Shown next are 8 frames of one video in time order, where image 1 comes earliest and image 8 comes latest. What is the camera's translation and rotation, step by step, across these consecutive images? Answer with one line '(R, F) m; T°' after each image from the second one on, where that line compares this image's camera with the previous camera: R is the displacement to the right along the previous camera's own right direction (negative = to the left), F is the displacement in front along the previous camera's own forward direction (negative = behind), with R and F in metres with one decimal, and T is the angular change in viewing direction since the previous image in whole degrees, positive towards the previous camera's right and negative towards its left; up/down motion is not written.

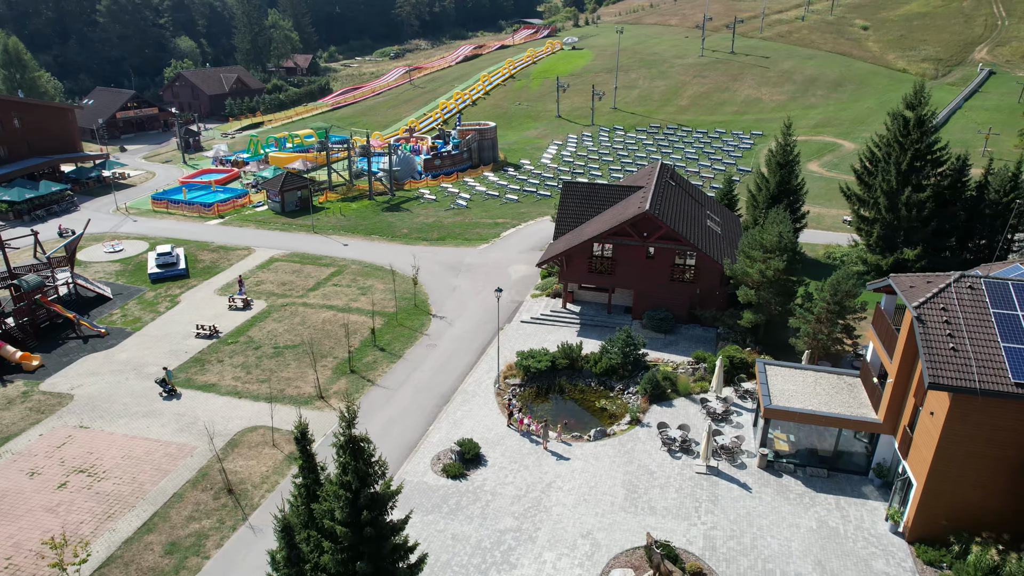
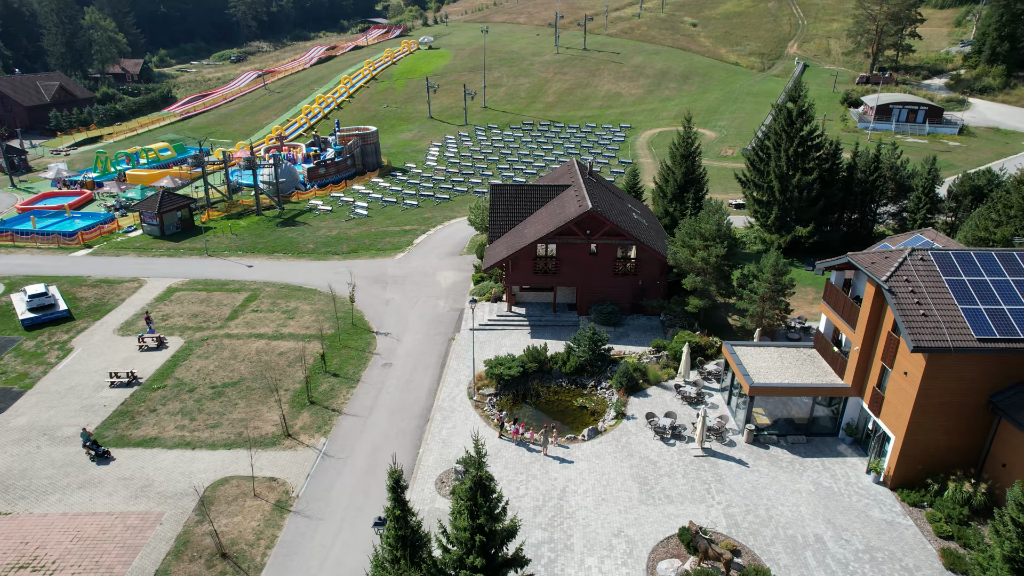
(-5.3, +1.0) m; +13°
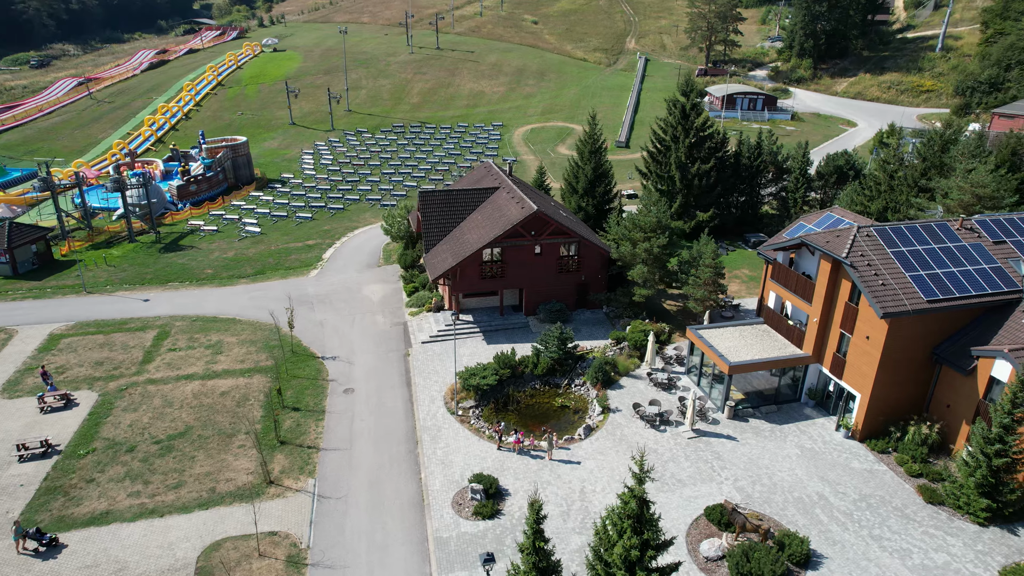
(-5.7, +1.0) m; +13°
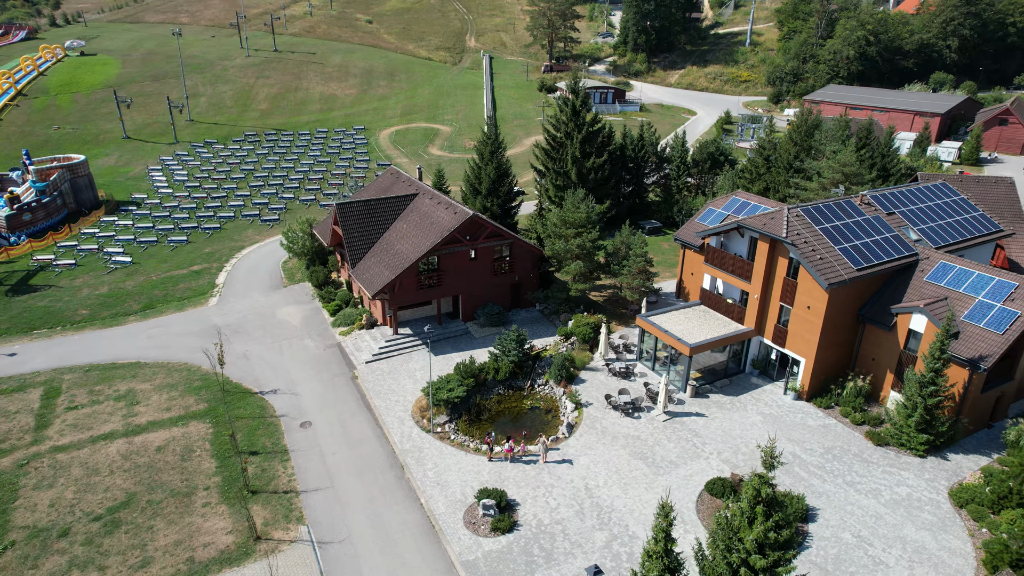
(-5.5, +1.0) m; +14°
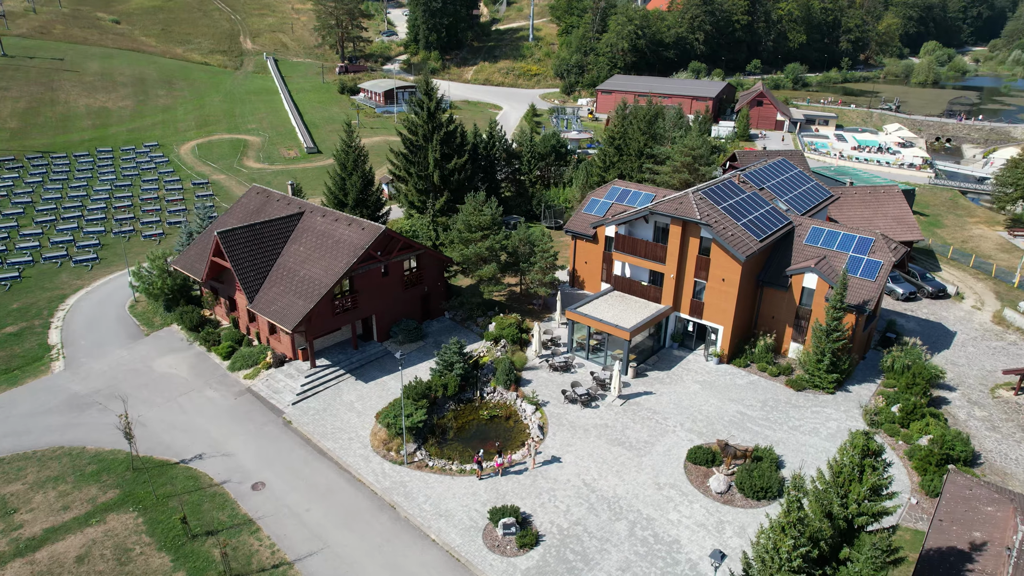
(-7.0, +1.7) m; +18°
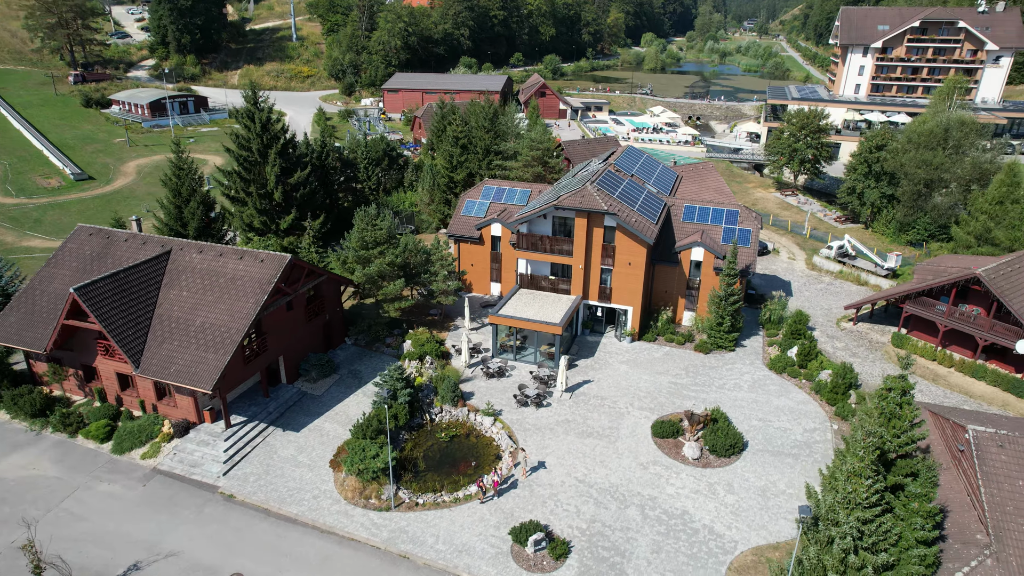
(-7.5, +2.1) m; +20°
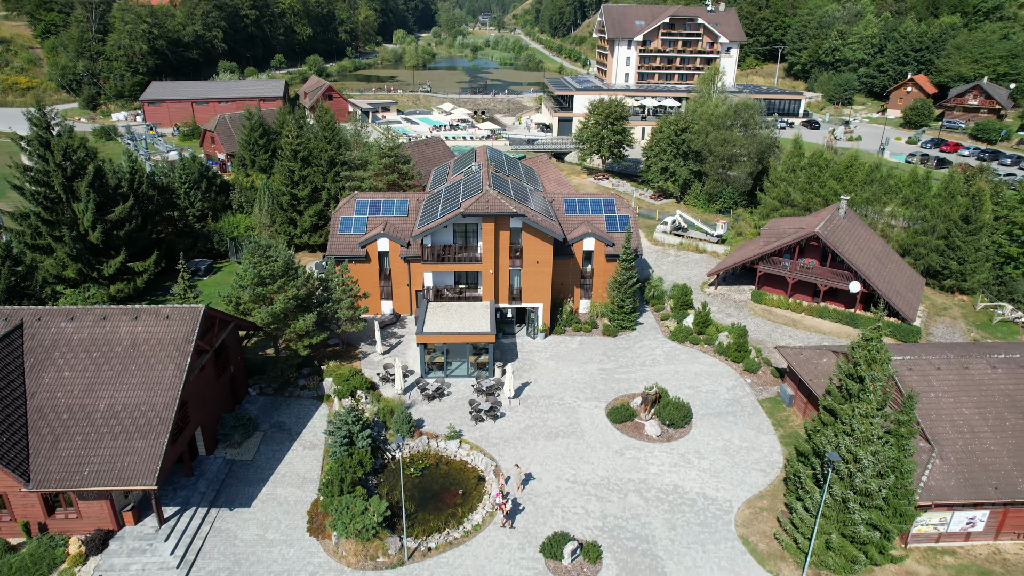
(-7.4, +2.0) m; +20°
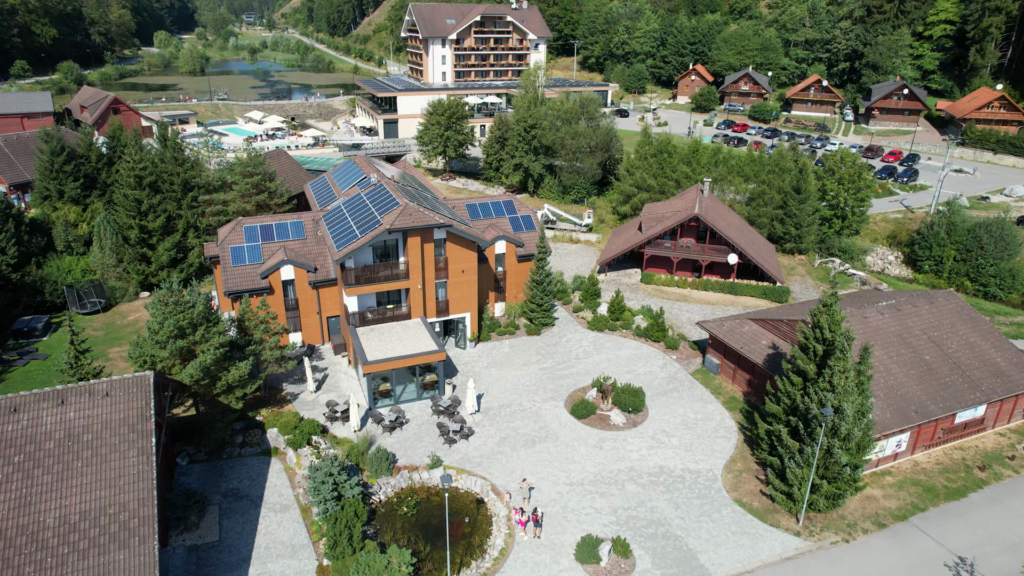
(-6.7, +1.6) m; +17°
